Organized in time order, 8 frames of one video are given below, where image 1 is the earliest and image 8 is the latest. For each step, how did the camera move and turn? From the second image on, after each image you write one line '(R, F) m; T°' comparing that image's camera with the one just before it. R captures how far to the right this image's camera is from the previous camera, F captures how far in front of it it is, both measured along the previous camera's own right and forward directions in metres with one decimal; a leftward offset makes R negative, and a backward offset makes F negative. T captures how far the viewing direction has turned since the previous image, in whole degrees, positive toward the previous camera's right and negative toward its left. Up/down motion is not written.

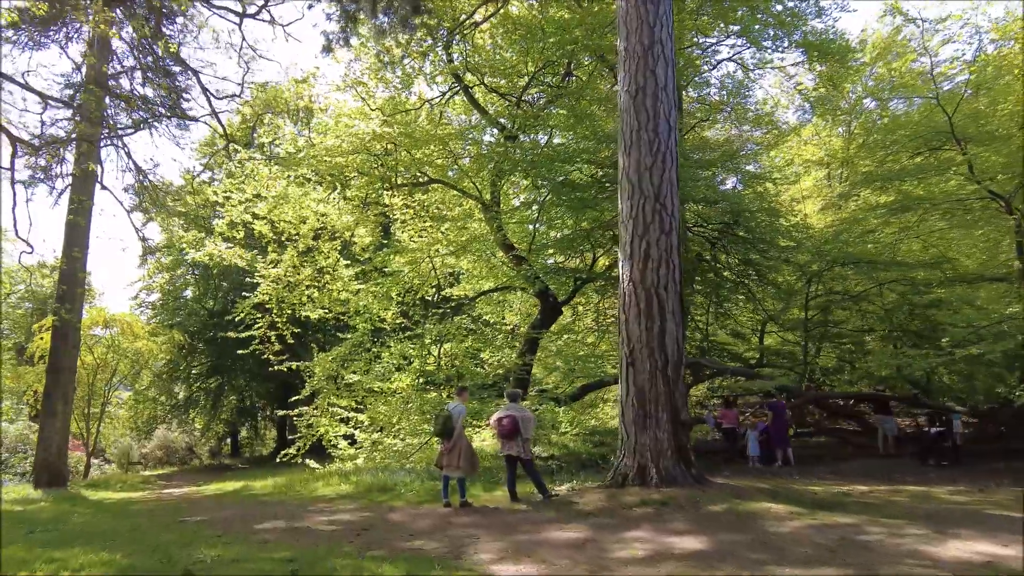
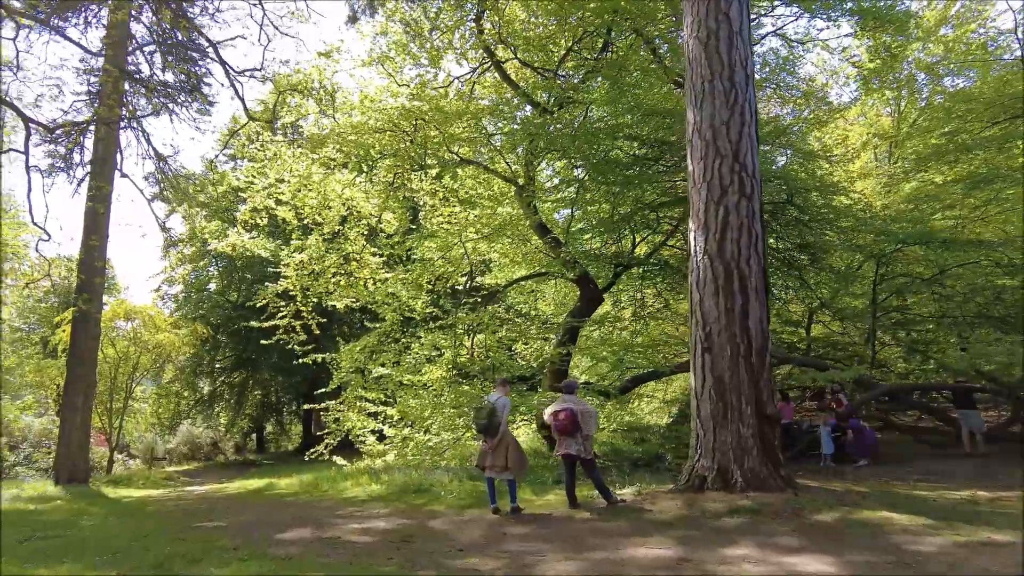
(-0.2, +0.7) m; -2°
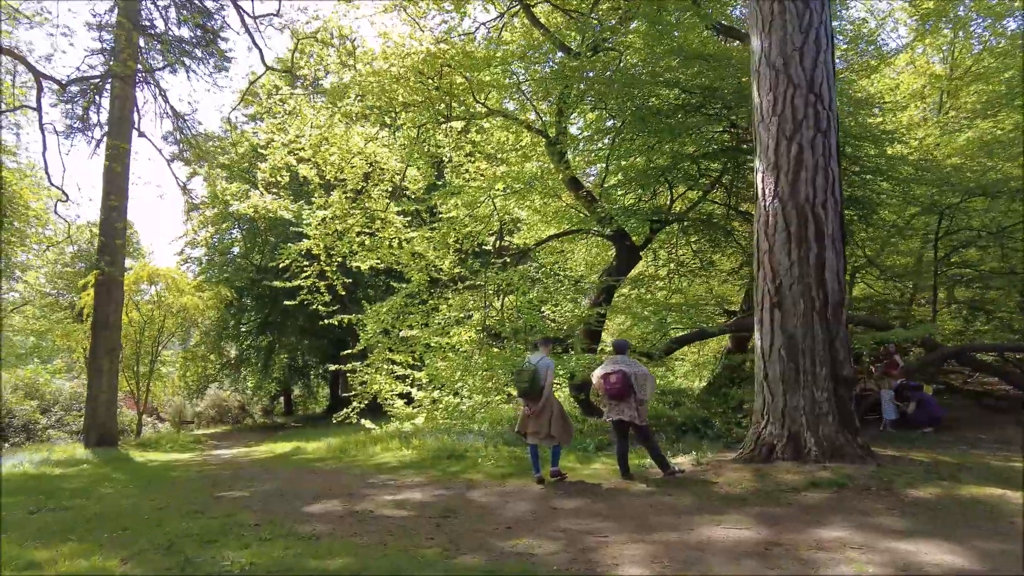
(-0.1, +0.5) m; -2°
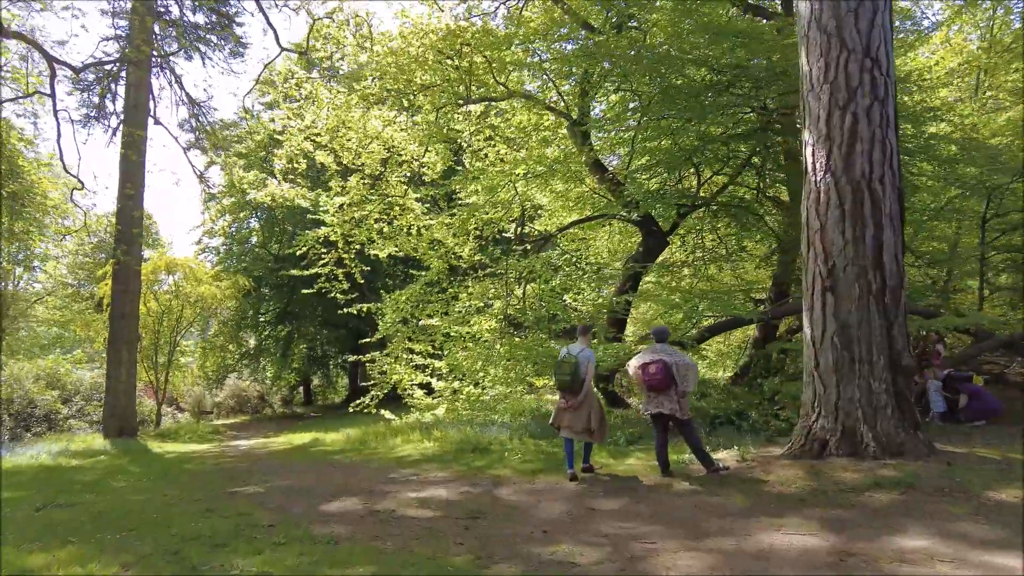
(-0.1, +0.3) m; -1°
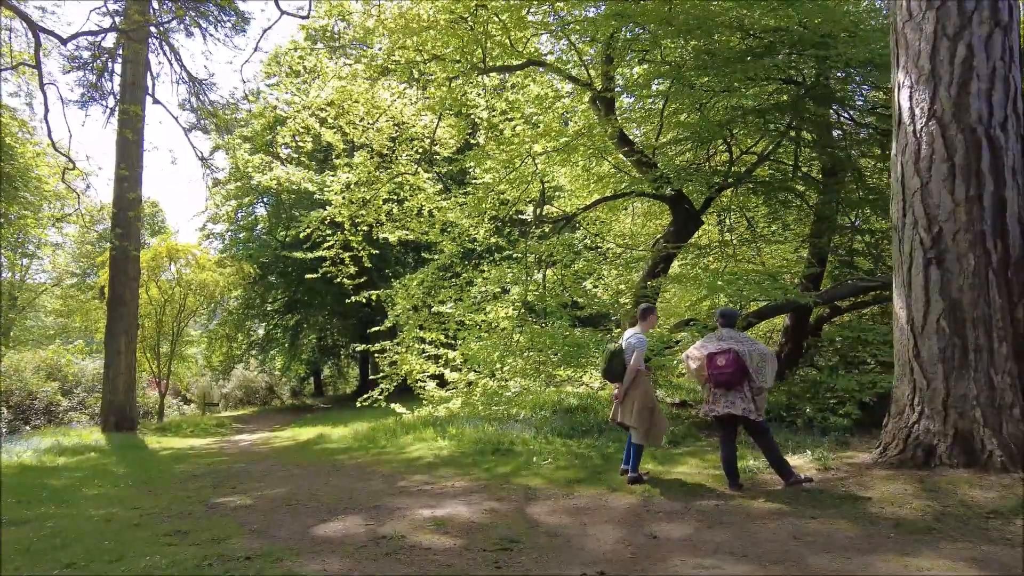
(-0.1, +0.7) m; -1°
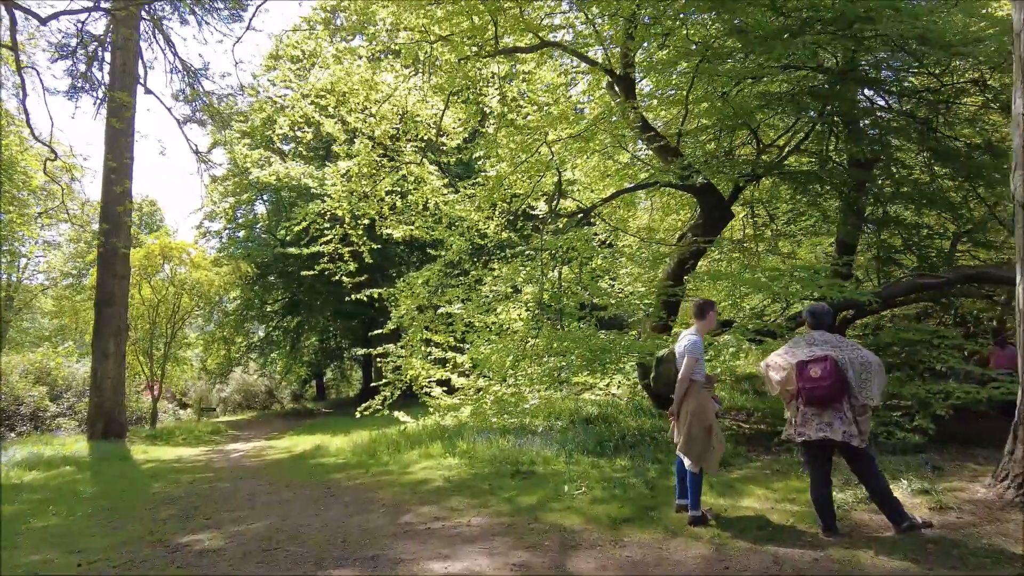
(-0.1, +0.7) m; 0°
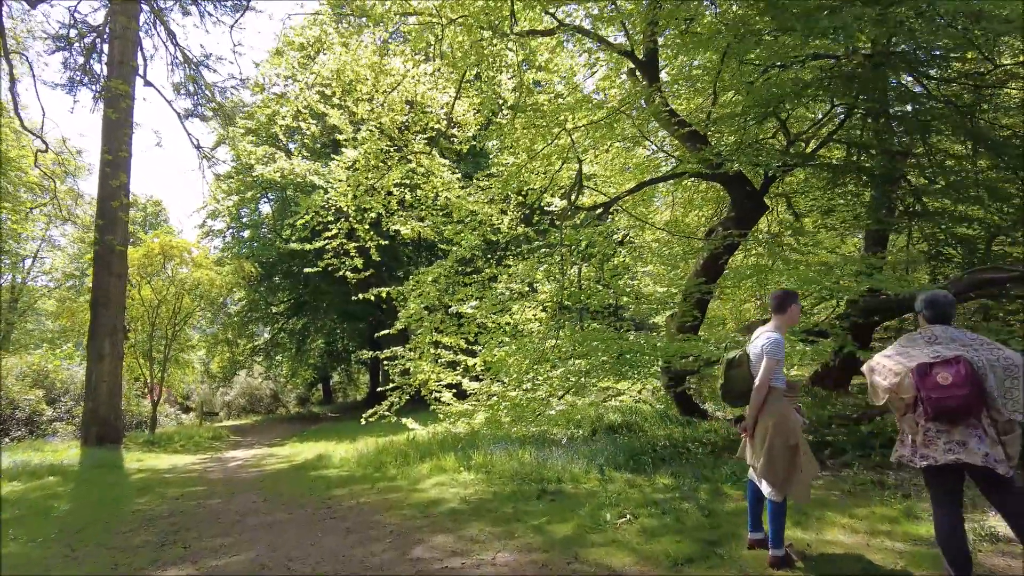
(-0.1, +0.5) m; -1°
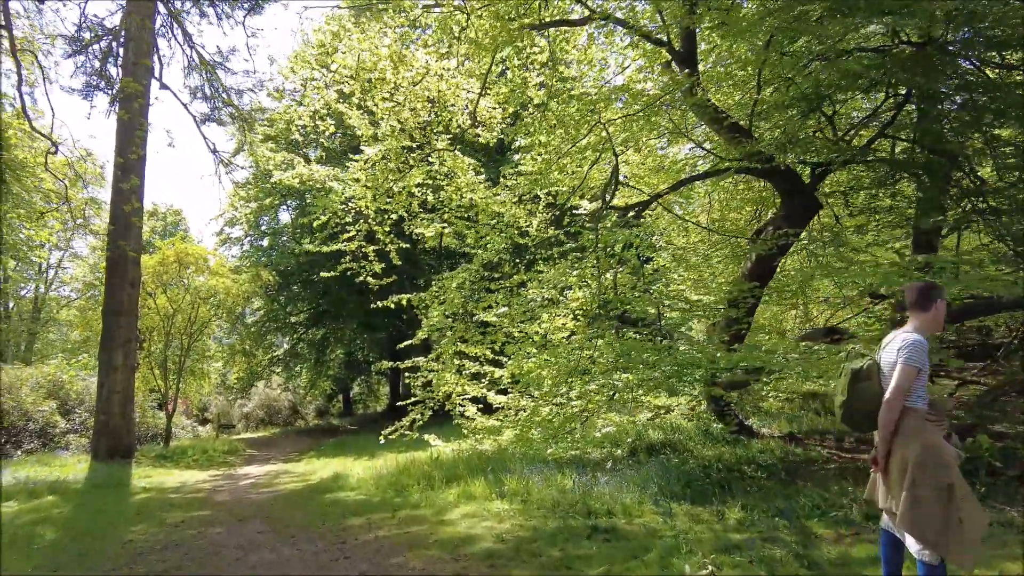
(-0.1, +0.5) m; -2°
